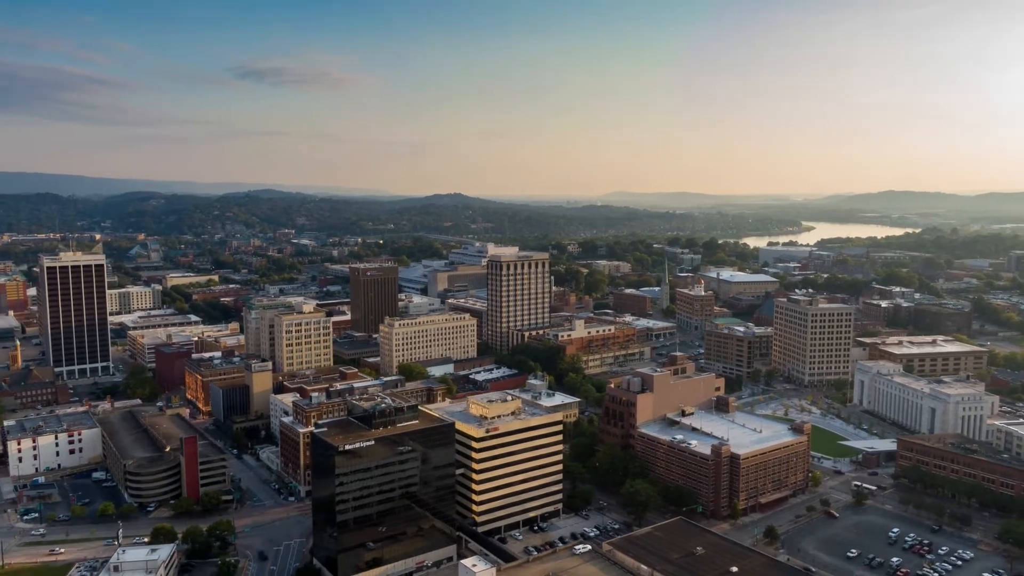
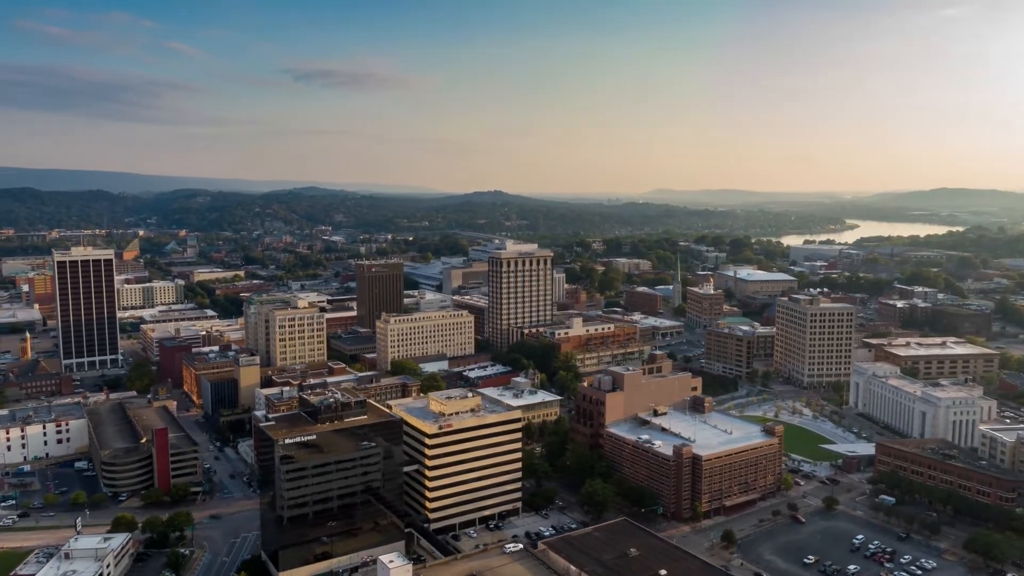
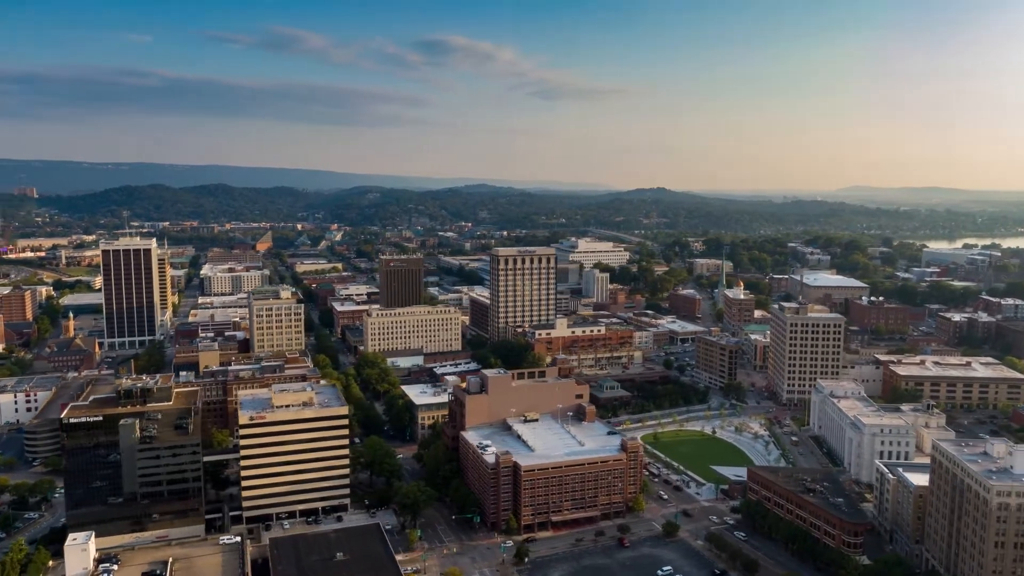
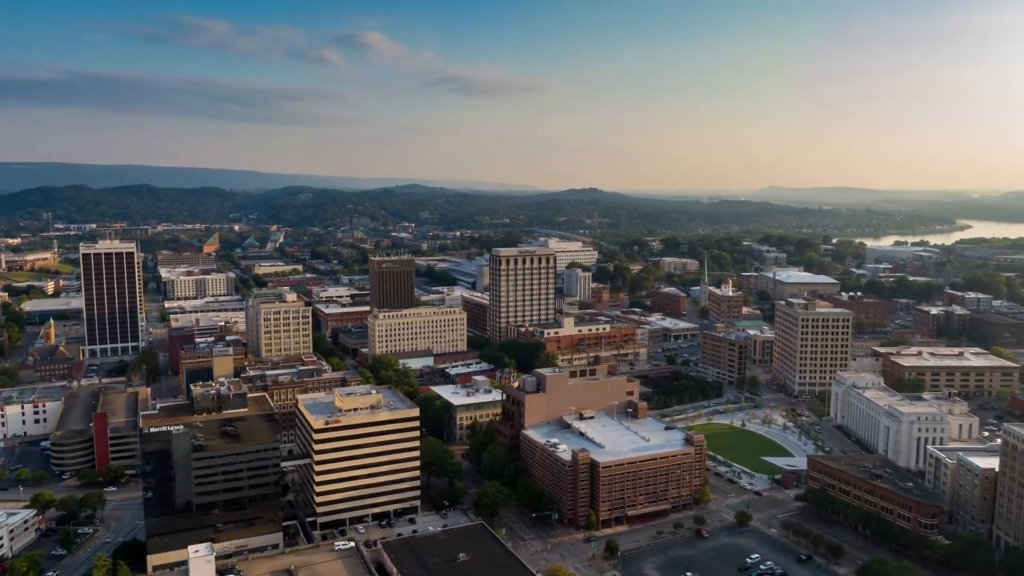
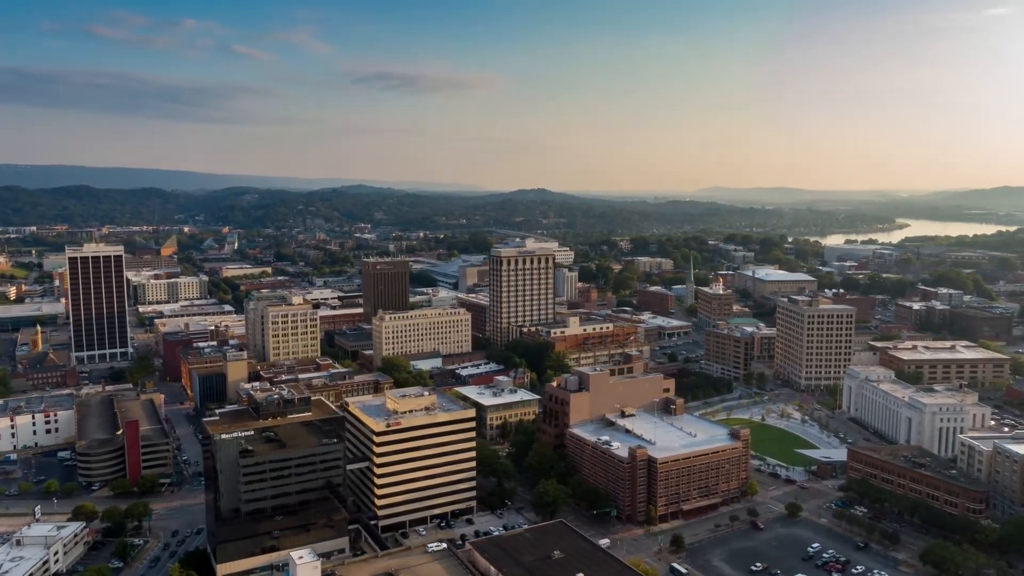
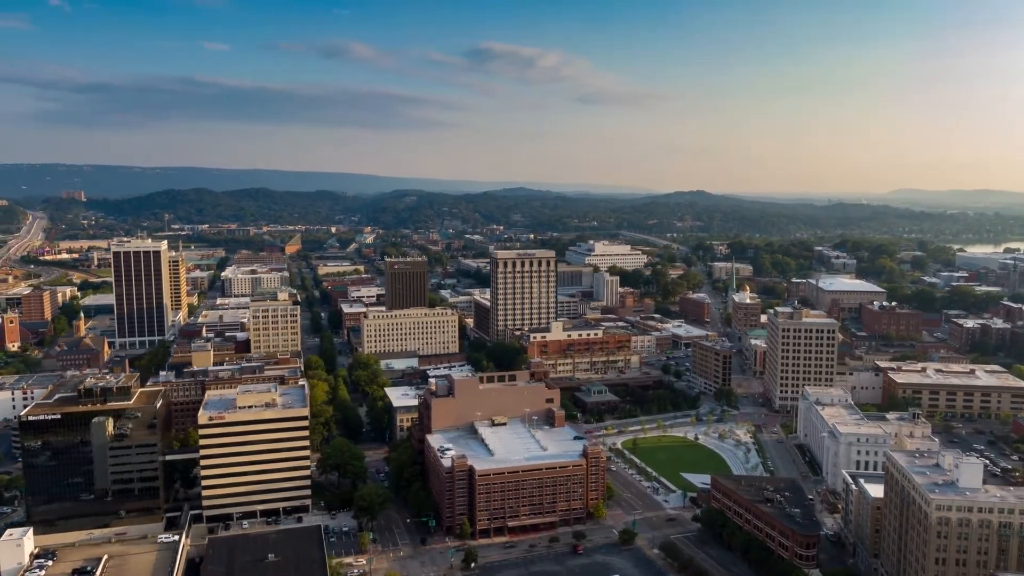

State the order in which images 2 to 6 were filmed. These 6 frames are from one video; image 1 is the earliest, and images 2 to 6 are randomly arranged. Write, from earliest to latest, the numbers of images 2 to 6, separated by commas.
2, 5, 4, 3, 6
